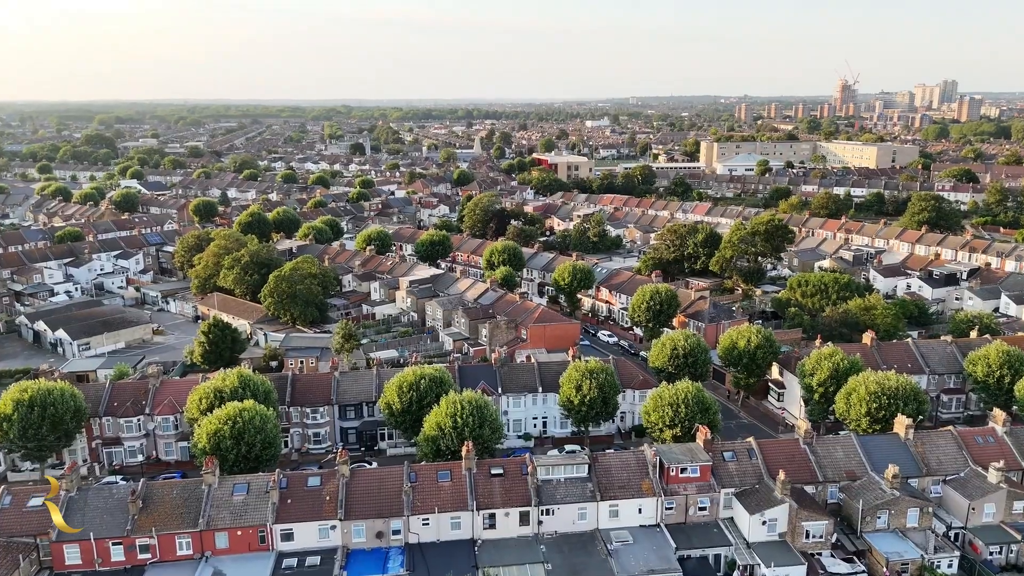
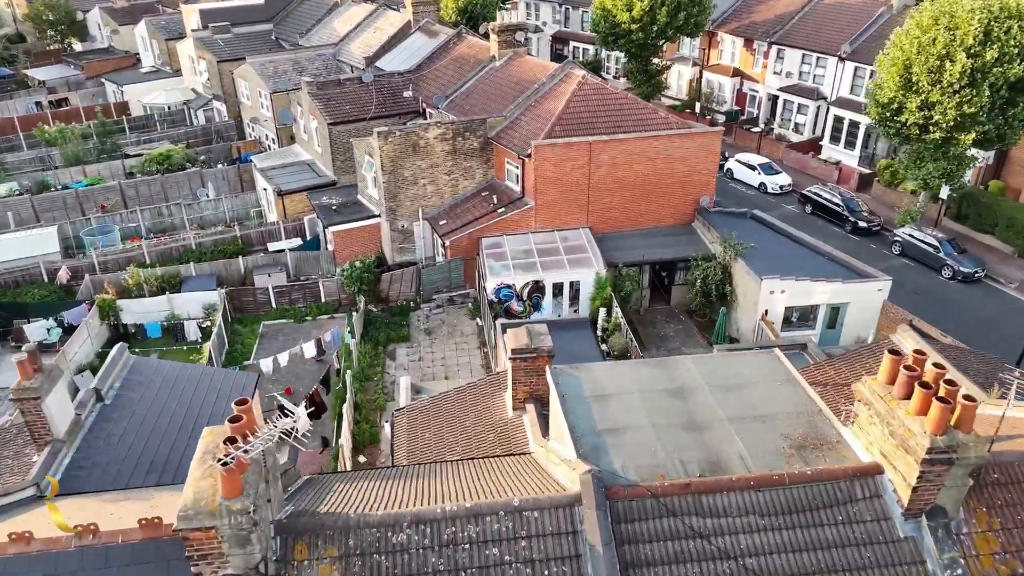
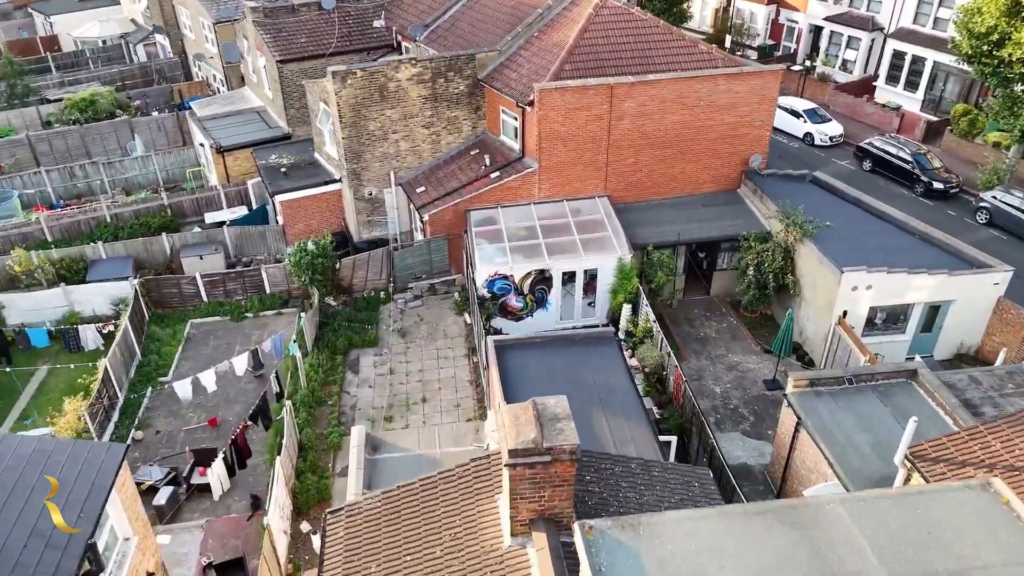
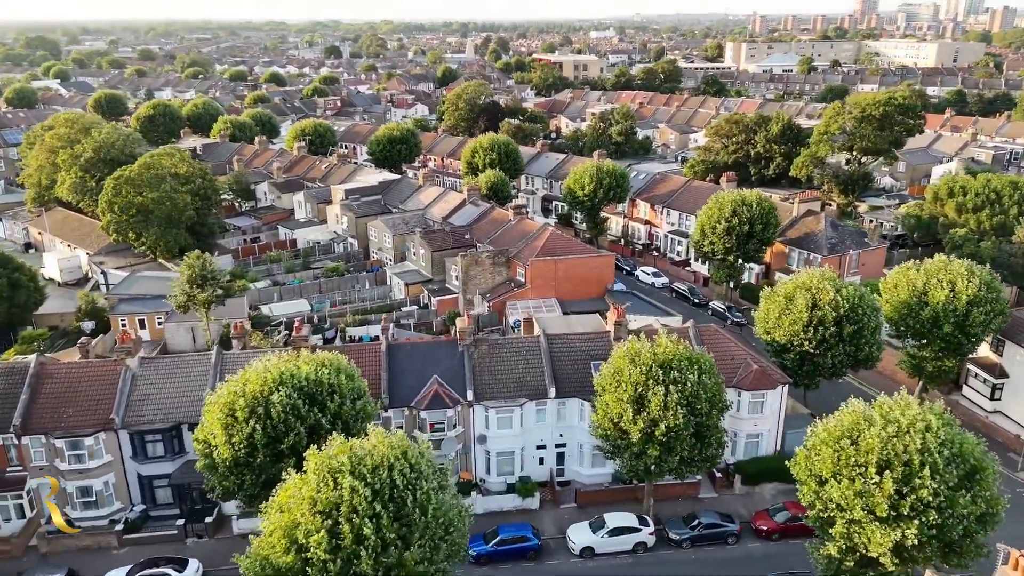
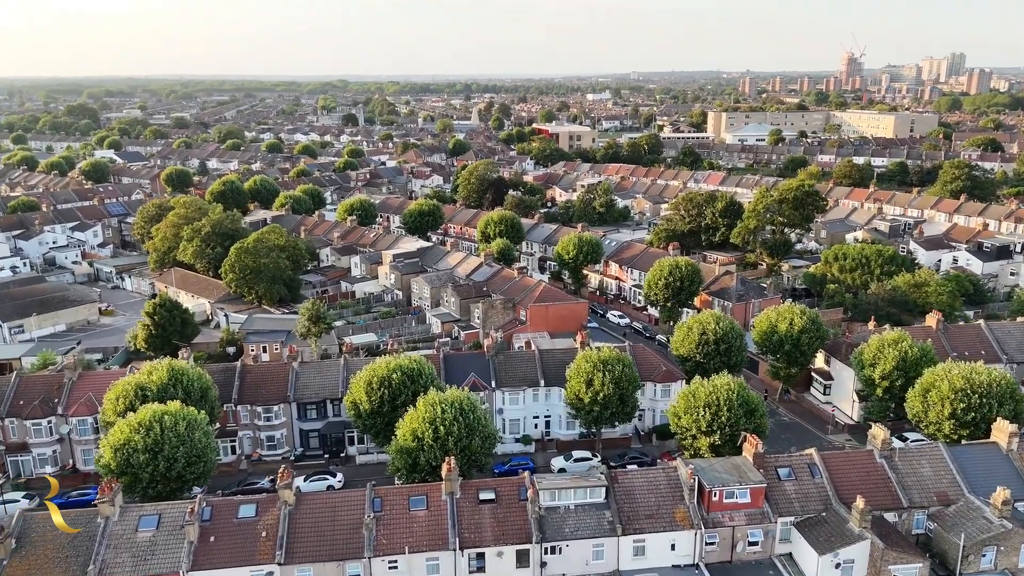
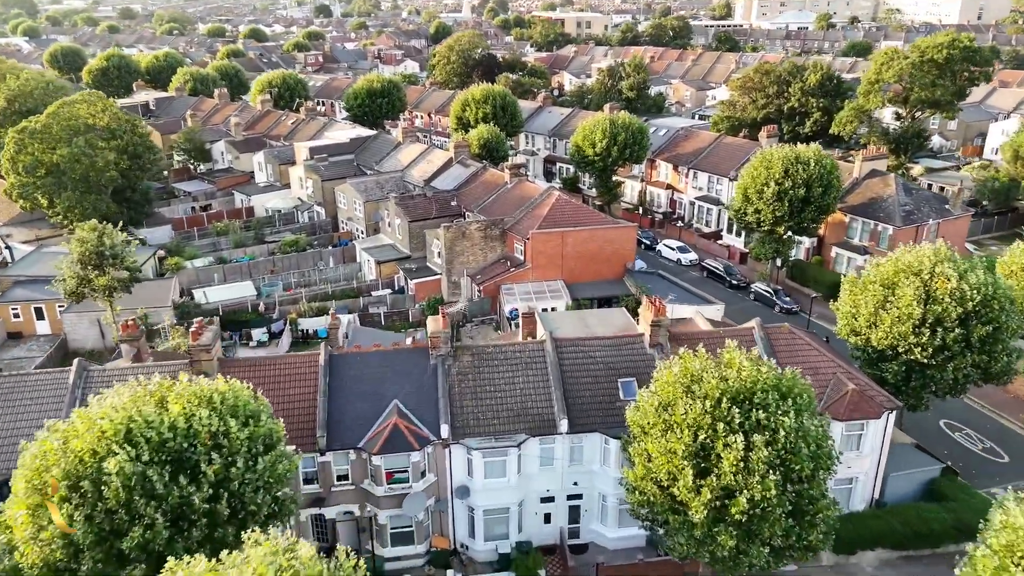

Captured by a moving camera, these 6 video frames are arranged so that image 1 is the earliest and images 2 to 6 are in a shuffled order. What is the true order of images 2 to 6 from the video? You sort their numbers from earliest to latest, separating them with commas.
5, 4, 6, 2, 3
